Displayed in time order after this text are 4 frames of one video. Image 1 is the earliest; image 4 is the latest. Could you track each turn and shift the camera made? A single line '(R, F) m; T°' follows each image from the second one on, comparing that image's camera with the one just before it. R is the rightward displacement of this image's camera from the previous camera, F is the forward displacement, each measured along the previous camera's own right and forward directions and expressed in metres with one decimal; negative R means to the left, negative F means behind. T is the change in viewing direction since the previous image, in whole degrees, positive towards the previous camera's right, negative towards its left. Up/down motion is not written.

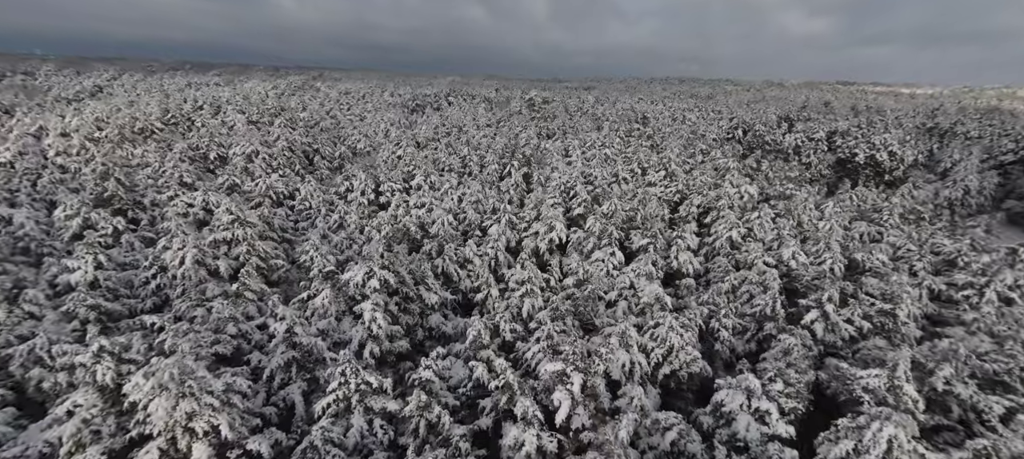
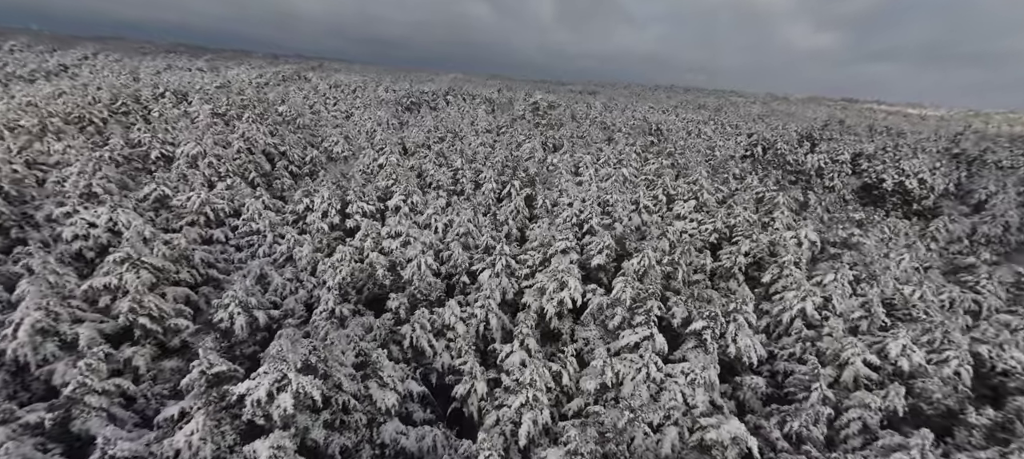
(-0.2, +6.4) m; +1°
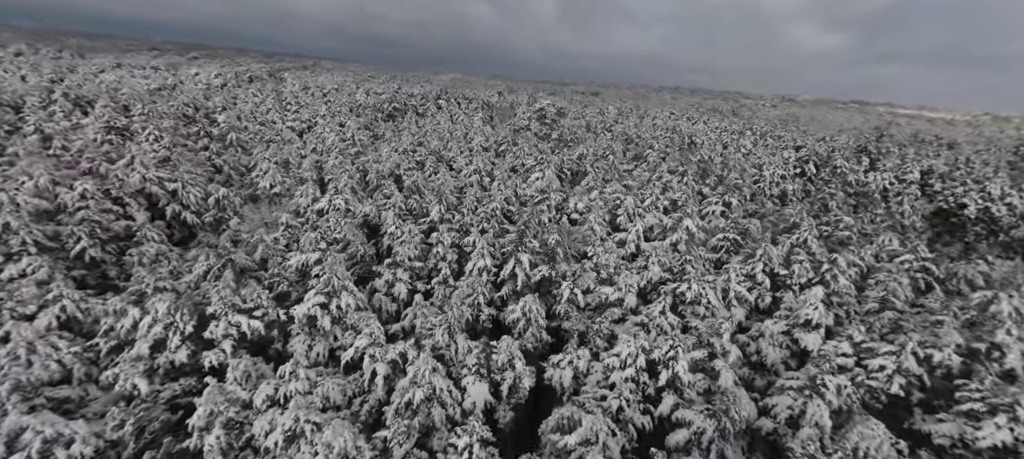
(-0.3, +12.4) m; 0°
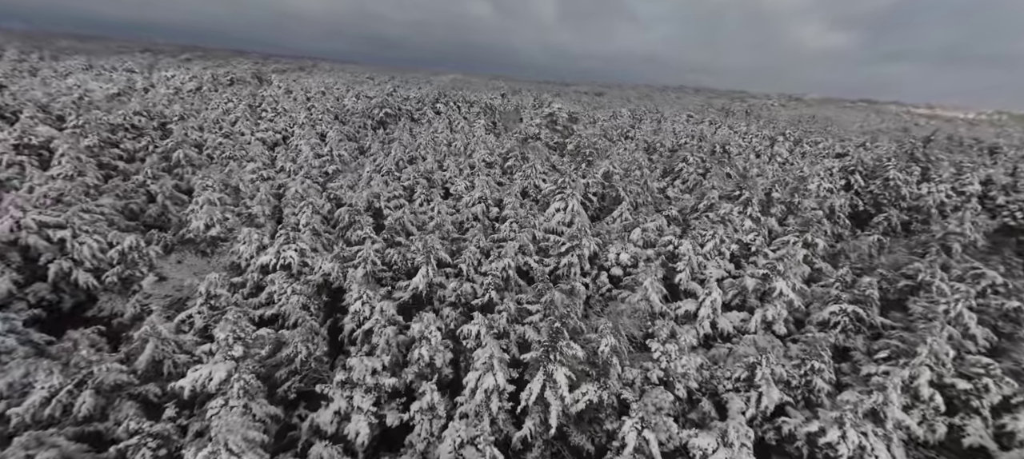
(-0.6, +7.0) m; 0°
